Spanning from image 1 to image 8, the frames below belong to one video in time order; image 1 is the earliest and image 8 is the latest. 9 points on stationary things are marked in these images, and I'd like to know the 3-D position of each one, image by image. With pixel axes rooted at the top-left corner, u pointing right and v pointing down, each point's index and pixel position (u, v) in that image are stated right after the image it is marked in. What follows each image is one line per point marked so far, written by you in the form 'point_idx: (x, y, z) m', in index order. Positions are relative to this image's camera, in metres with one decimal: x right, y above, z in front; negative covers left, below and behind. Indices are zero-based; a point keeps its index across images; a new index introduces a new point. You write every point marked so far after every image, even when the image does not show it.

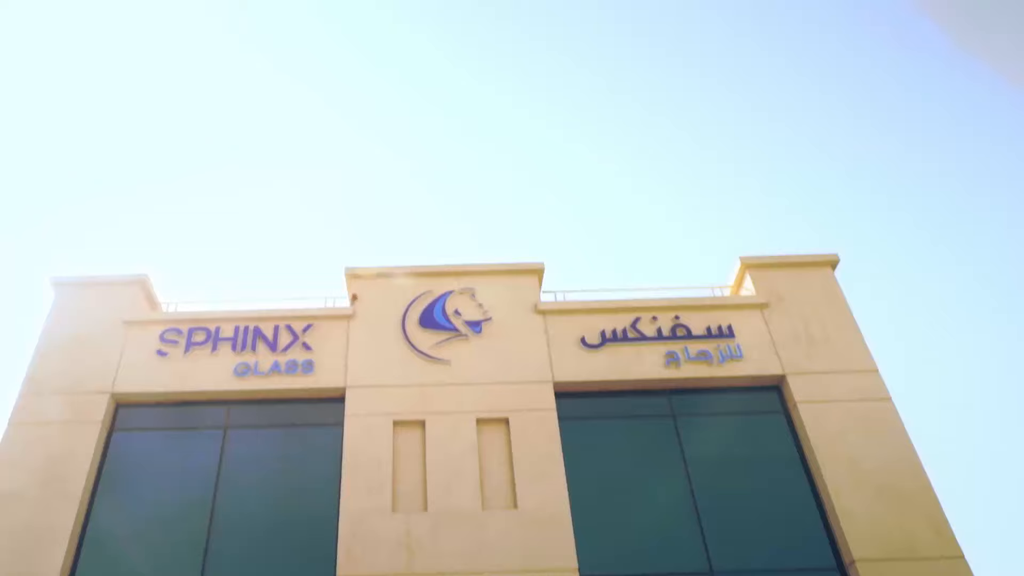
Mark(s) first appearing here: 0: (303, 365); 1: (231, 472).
0: (-3.2, -1.2, +14.1) m
1: (-4.1, -2.7, +13.3) m
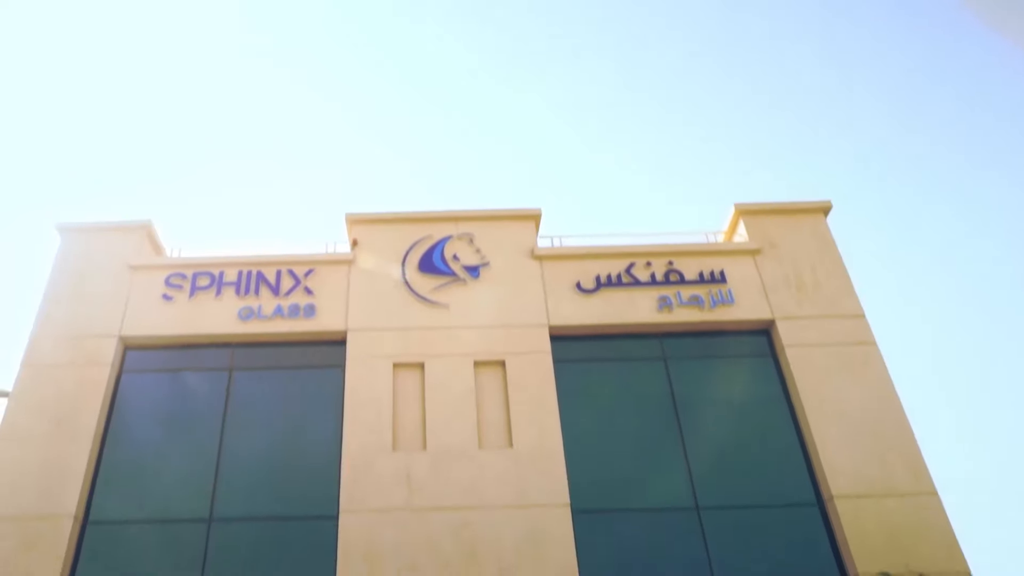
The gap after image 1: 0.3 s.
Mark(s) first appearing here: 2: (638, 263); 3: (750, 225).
0: (-3.3, -0.3, +14.5) m
1: (-4.2, -1.9, +13.8) m
2: (+2.1, +0.4, +15.1) m
3: (+4.1, +1.1, +15.5) m
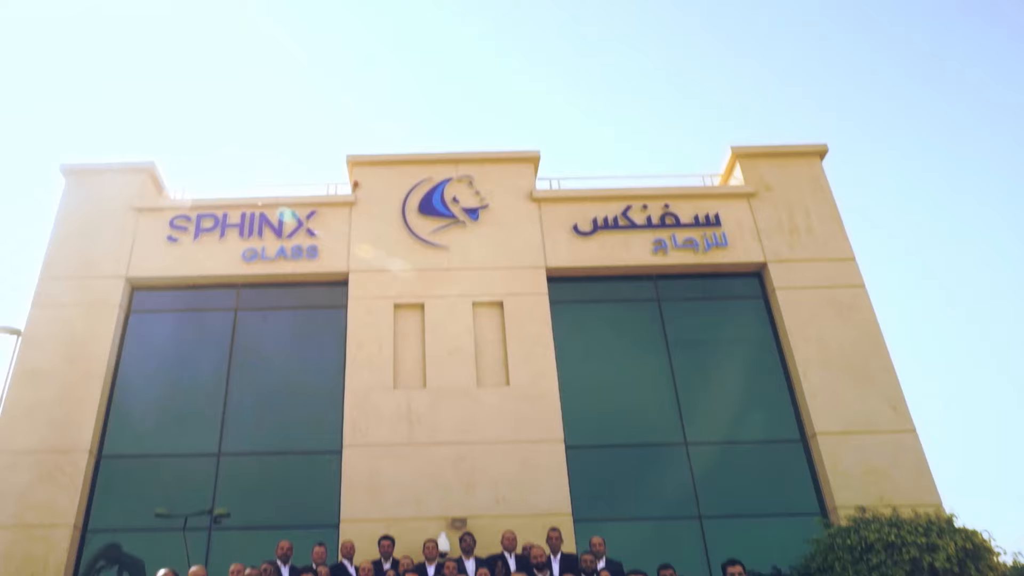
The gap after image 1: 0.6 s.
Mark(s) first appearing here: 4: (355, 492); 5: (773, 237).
0: (-3.3, +0.6, +14.9) m
1: (-4.2, -1.0, +14.2) m
2: (+2.1, +1.4, +15.4) m
3: (+4.0, +2.1, +15.7) m
4: (-2.2, -2.8, +12.7) m
5: (+4.3, +0.8, +14.9) m
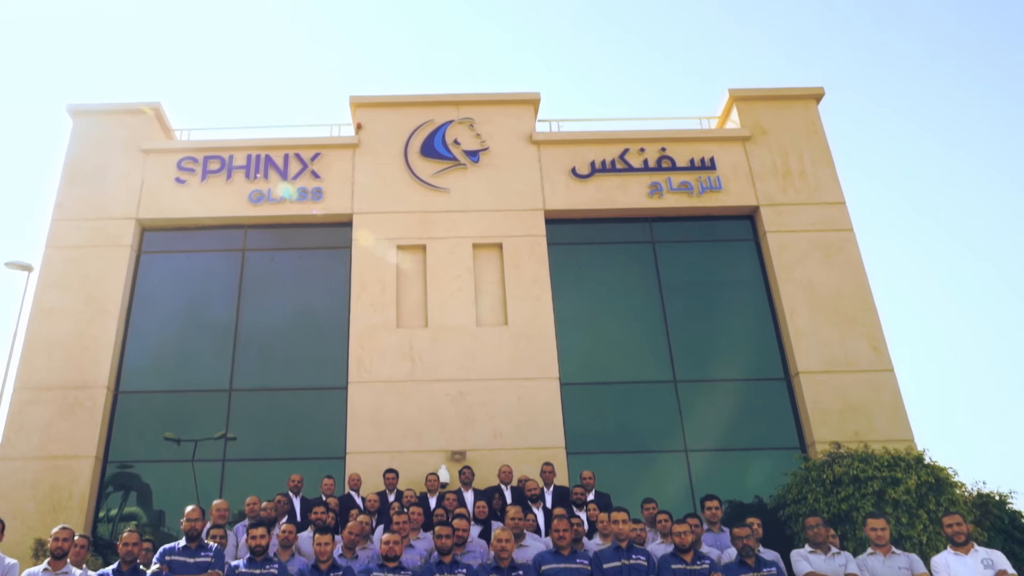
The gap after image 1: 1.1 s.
0: (-3.3, +1.6, +15.2) m
1: (-4.2, 0.0, +14.7) m
2: (+2.1, +2.4, +15.7) m
3: (+4.0, +3.1, +16.0) m
4: (-2.2, -2.0, +13.3) m
5: (+4.3, +1.8, +15.3) m
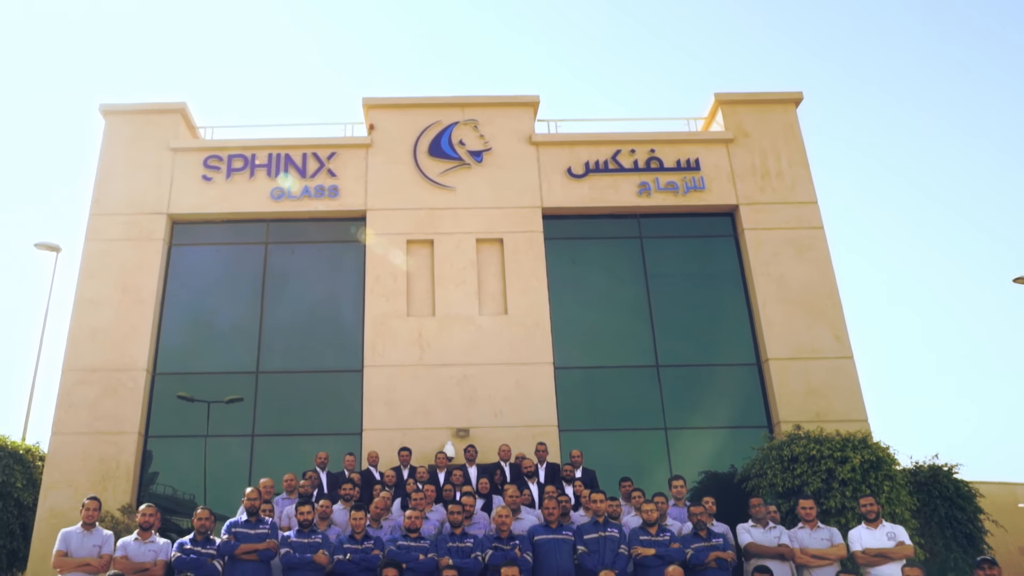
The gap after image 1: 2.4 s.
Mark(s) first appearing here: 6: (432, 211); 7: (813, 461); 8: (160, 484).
0: (-3.3, +1.8, +16.6) m
1: (-4.2, +0.1, +16.1) m
2: (+2.1, +2.6, +17.0) m
3: (+4.1, +3.3, +17.2) m
4: (-2.2, -1.9, +14.8) m
5: (+4.3, +1.9, +16.6) m
6: (-1.4, +1.4, +16.4) m
7: (+3.9, -2.2, +11.9) m
8: (-5.8, -3.2, +14.6) m
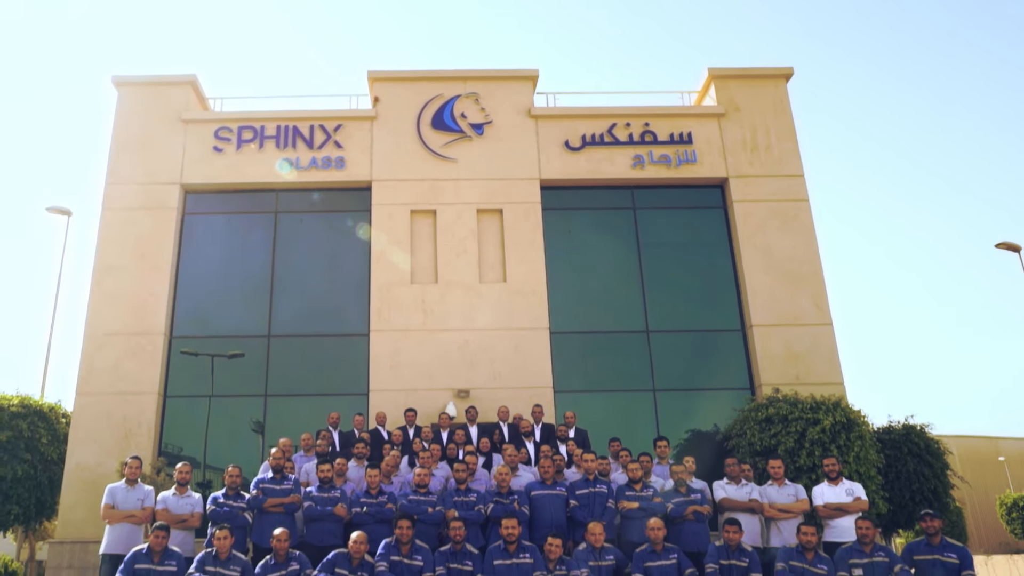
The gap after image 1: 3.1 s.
0: (-3.3, +2.4, +17.3) m
1: (-4.2, +0.7, +16.9) m
2: (+2.1, +3.2, +17.6) m
3: (+4.0, +3.9, +17.8) m
4: (-2.3, -1.4, +15.7) m
5: (+4.3, +2.5, +17.3) m
6: (-1.5, +2.0, +17.1) m
7: (+3.9, -1.9, +12.7) m
8: (-5.9, -2.6, +15.5) m
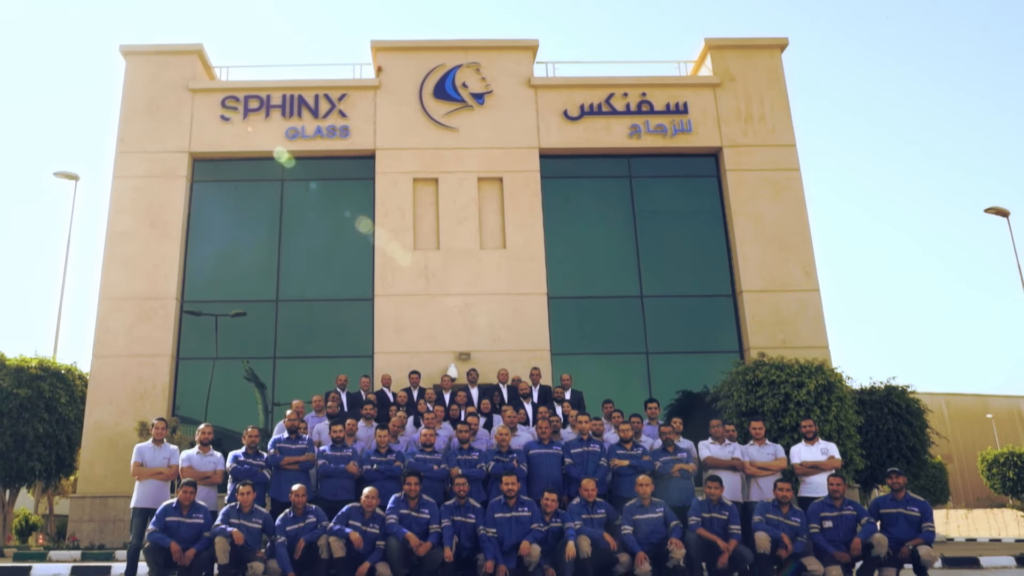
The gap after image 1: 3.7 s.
0: (-3.3, +3.1, +17.7) m
1: (-4.2, +1.4, +17.4) m
2: (+2.1, +3.9, +18.0) m
3: (+4.0, +4.6, +18.2) m
4: (-2.3, -0.8, +16.3) m
5: (+4.3, +3.2, +17.7) m
6: (-1.5, +2.7, +17.6) m
7: (+3.9, -1.4, +13.4) m
8: (-5.9, -2.1, +16.2) m
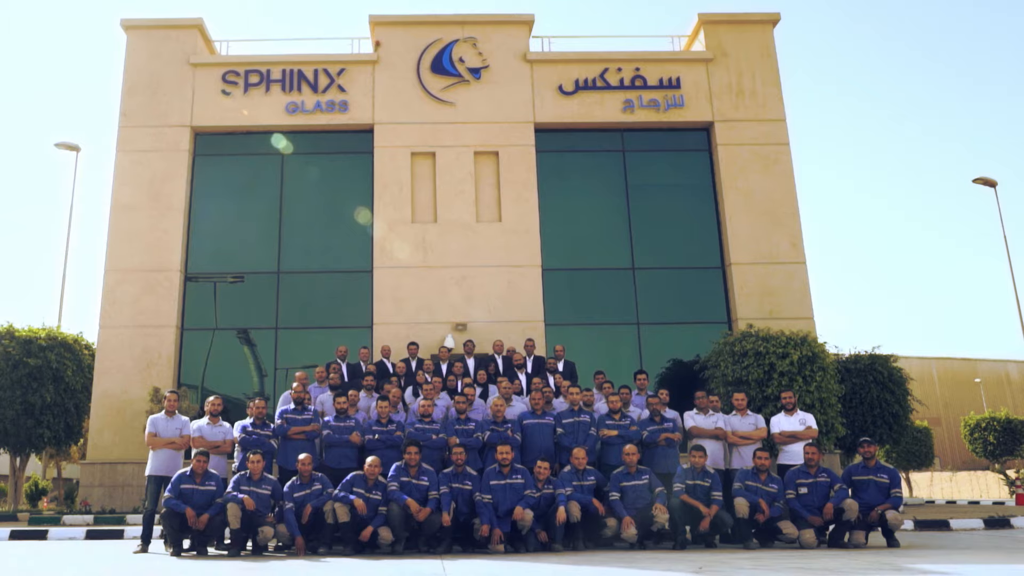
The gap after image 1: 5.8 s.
0: (-3.4, +3.6, +18.0) m
1: (-4.3, +1.9, +17.7) m
2: (+2.0, +4.4, +18.3) m
3: (+4.0, +5.2, +18.5) m
4: (-2.3, -0.3, +16.7) m
5: (+4.2, +3.7, +18.0) m
6: (-1.5, +3.2, +17.9) m
7: (+3.8, -1.0, +13.9) m
8: (-5.9, -1.6, +16.7) m
